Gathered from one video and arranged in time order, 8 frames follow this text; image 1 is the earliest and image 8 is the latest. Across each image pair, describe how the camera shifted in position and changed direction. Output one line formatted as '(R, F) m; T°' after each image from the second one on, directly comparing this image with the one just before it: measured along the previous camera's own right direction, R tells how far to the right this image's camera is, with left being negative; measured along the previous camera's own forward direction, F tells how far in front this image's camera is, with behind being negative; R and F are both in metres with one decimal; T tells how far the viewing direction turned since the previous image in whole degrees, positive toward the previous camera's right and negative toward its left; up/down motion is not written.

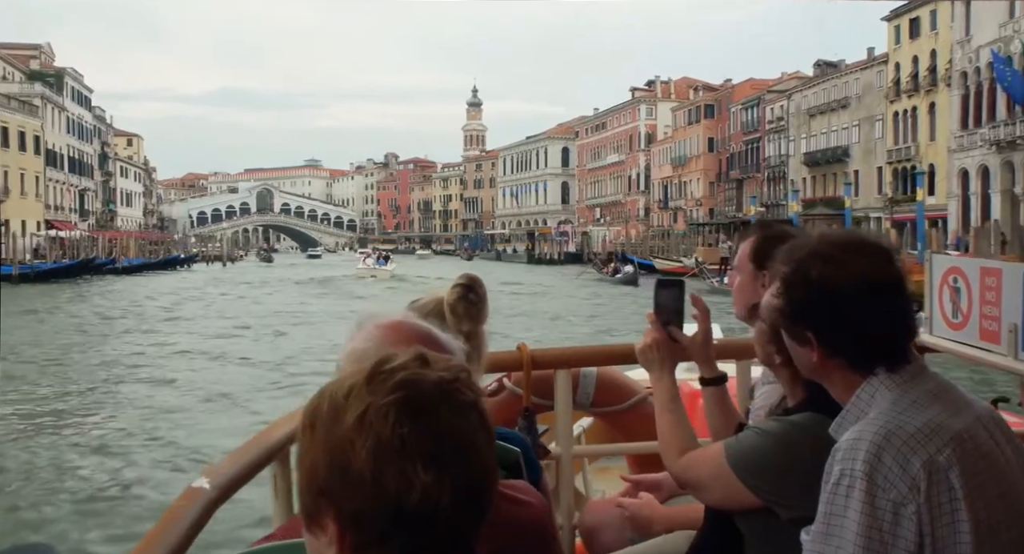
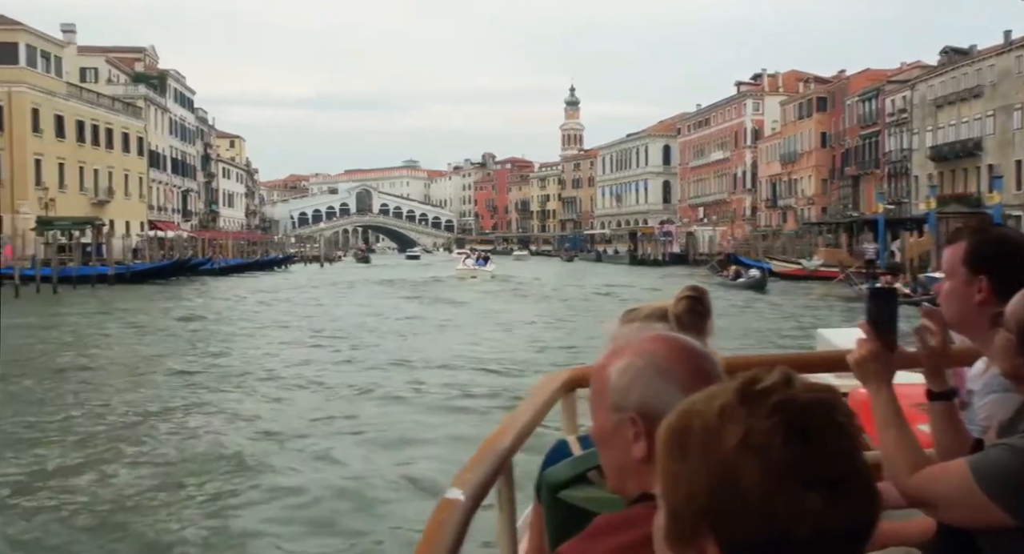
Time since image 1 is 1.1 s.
(-0.5, +2.2) m; -6°
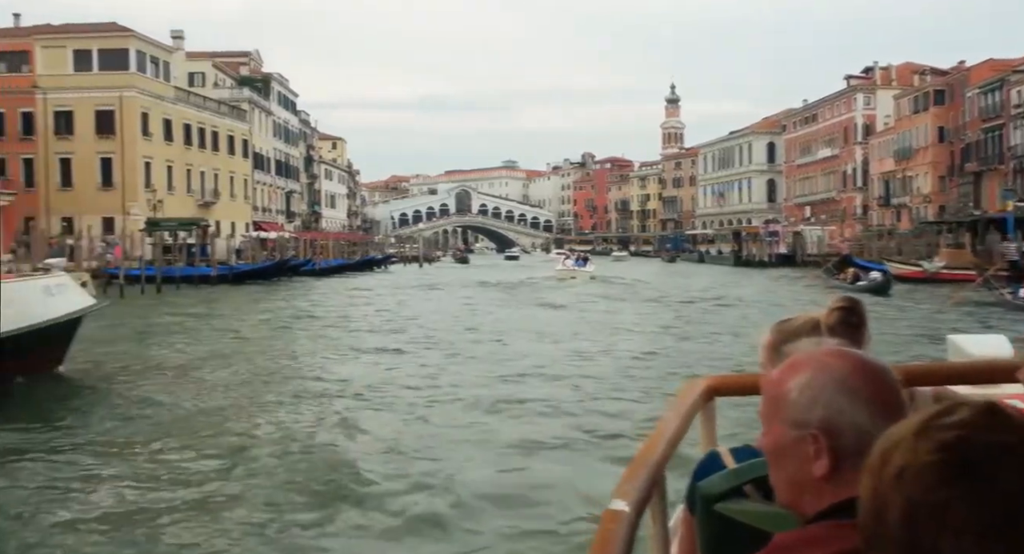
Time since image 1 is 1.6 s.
(-0.1, +0.9) m; -6°
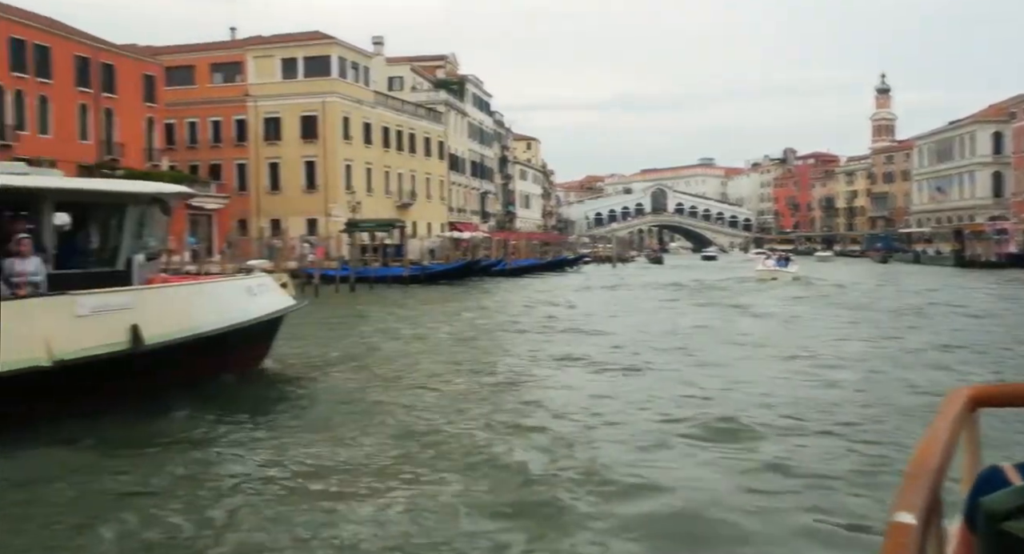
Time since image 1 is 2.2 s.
(0.0, +1.1) m; -12°
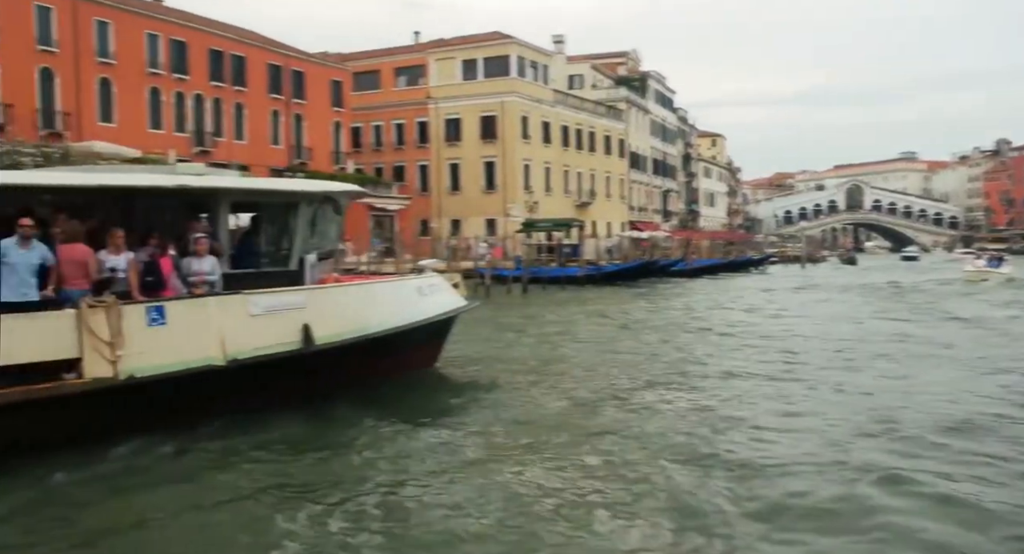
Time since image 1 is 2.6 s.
(0.0, +0.8) m; -11°
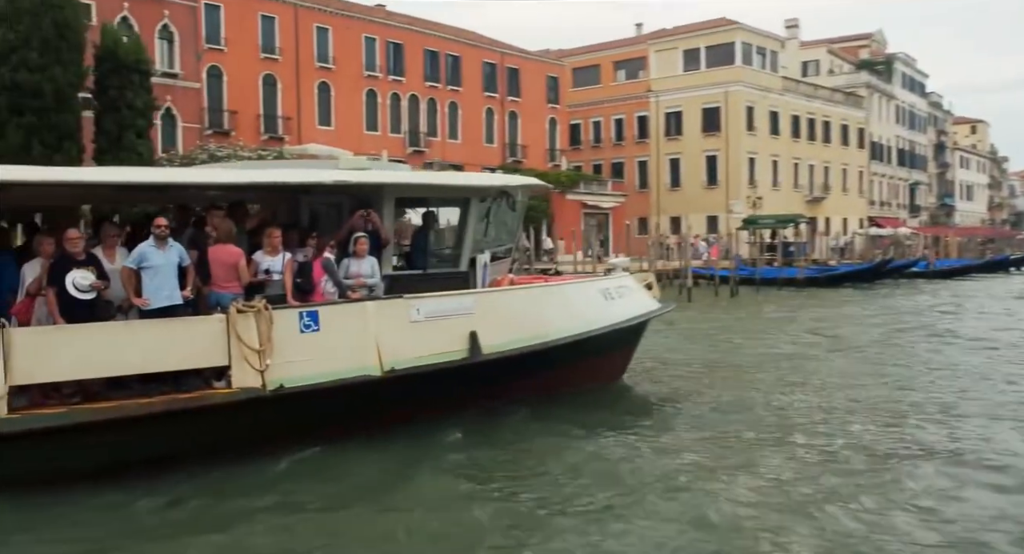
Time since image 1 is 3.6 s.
(+0.4, +1.3) m; -14°
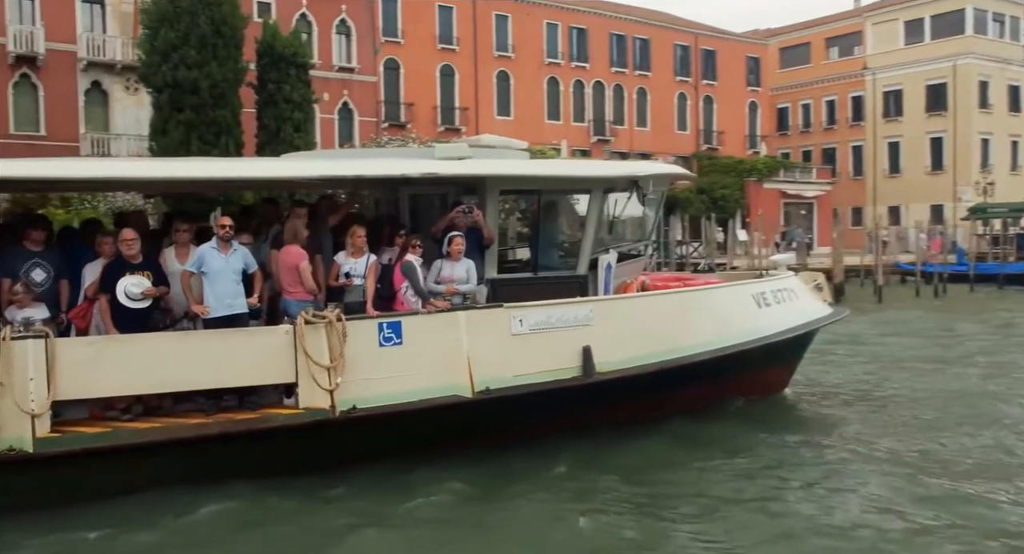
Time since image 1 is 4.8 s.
(+0.6, +1.3) m; -13°
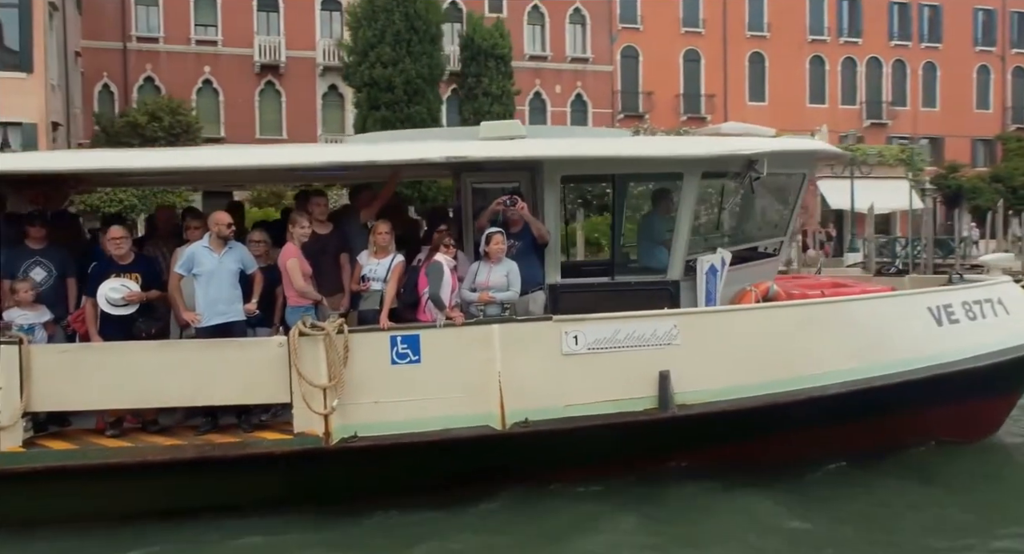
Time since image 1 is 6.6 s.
(+1.4, +1.5) m; -19°
